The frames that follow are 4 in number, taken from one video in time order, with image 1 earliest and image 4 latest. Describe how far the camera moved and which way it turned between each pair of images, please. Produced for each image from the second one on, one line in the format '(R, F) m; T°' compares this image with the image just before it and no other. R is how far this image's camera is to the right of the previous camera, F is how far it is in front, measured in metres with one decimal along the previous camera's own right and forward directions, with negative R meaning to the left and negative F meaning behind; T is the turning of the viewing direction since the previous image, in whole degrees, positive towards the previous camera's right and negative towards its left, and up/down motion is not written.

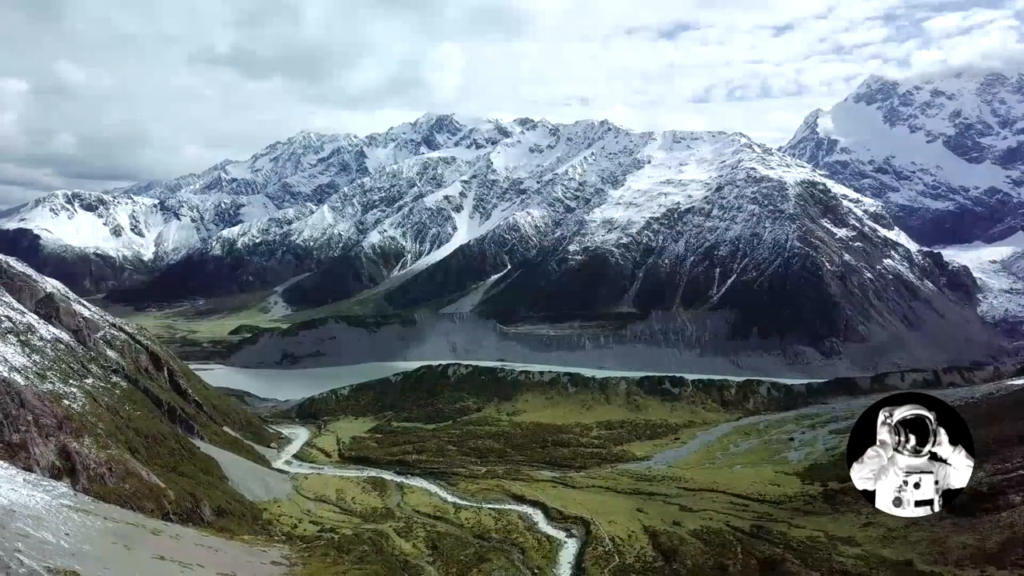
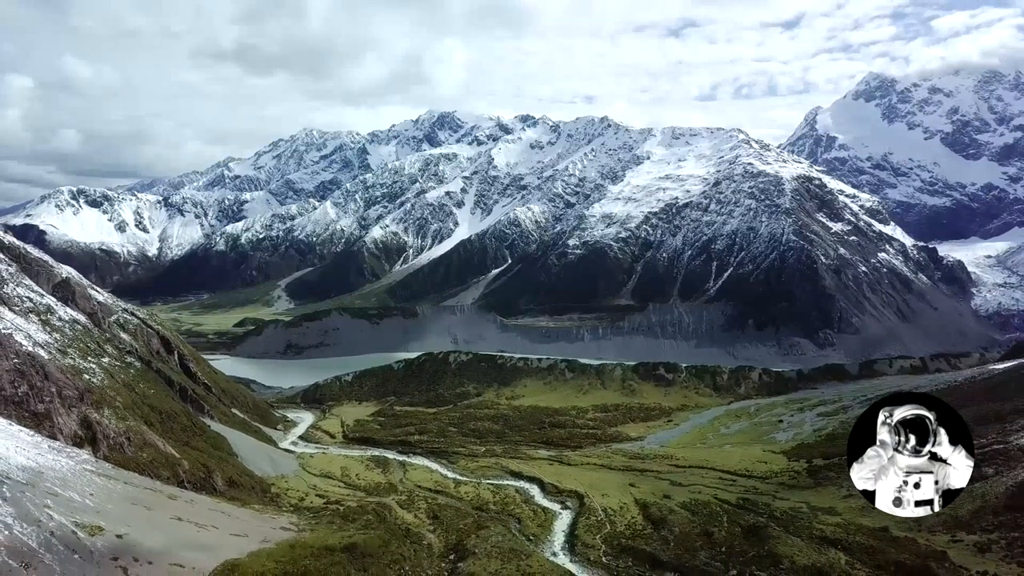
(+0.4, -2.9) m; 0°
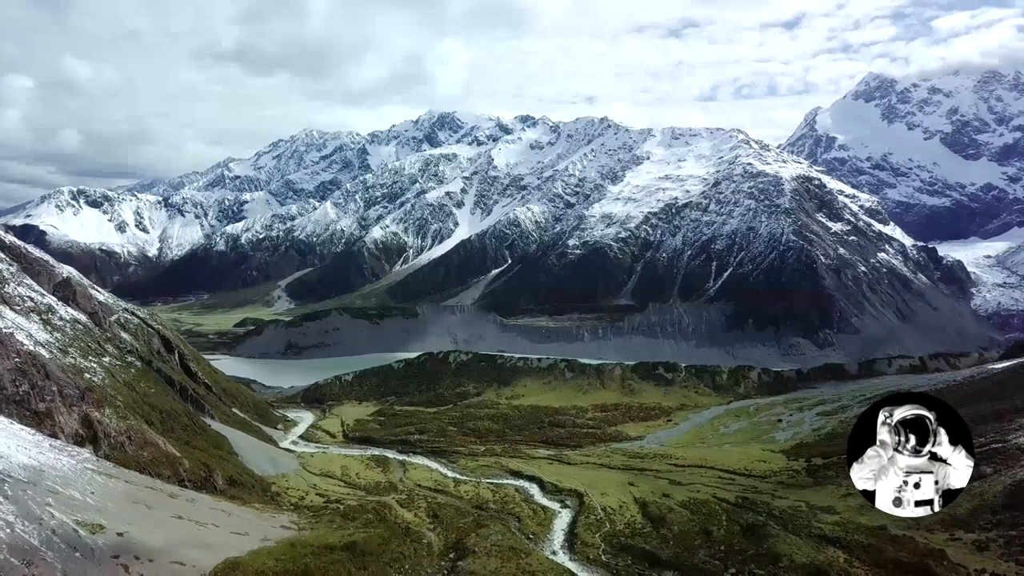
(0.0, -0.2) m; 0°
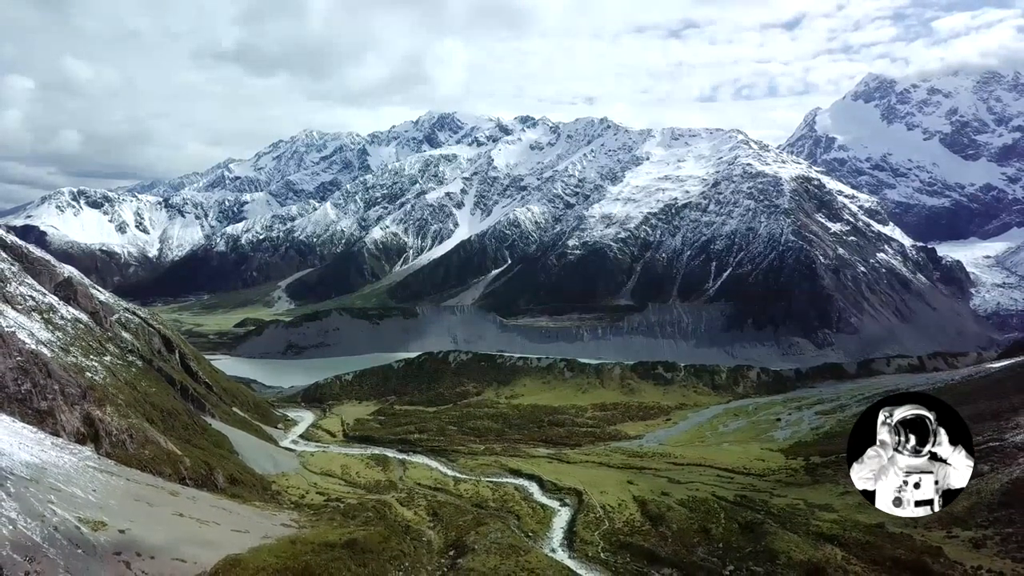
(+0.1, -0.3) m; 0°
